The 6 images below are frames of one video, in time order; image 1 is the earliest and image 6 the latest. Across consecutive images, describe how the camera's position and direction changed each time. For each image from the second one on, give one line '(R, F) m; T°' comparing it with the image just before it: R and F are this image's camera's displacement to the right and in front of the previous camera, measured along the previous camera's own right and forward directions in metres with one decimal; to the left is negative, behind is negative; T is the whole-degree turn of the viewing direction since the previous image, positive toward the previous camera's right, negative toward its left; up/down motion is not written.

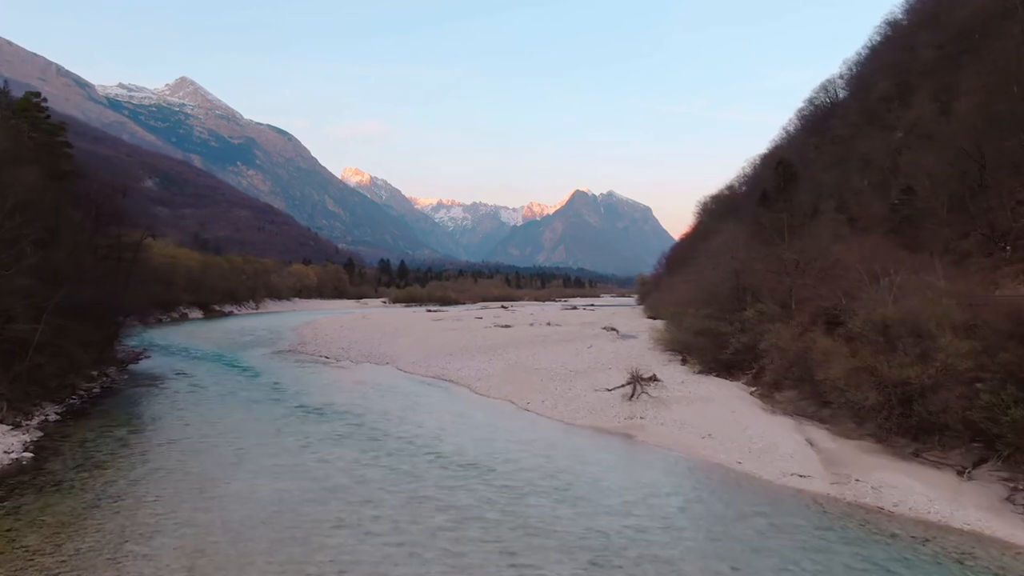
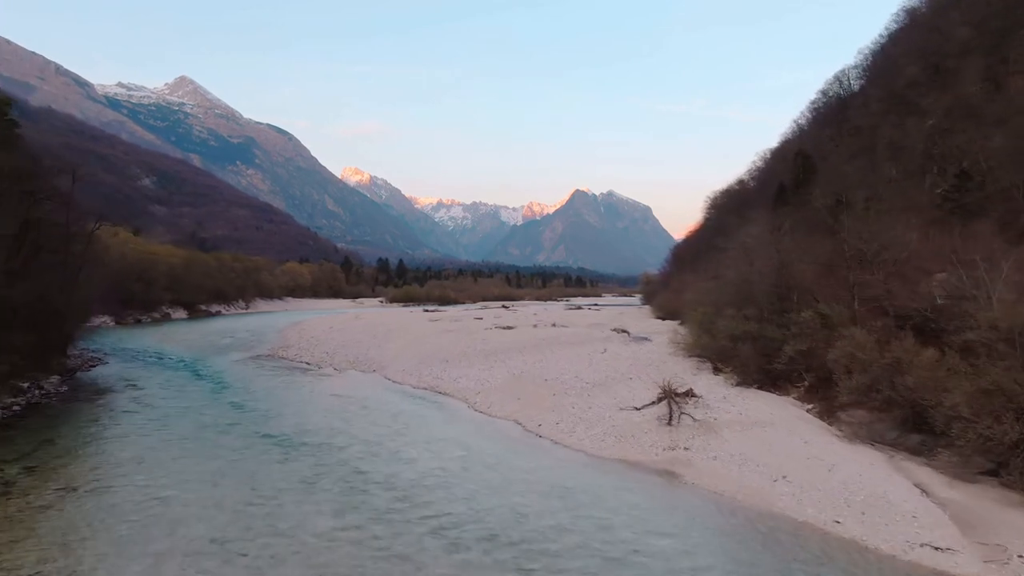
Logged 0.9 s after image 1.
(-0.2, +3.7) m; 0°
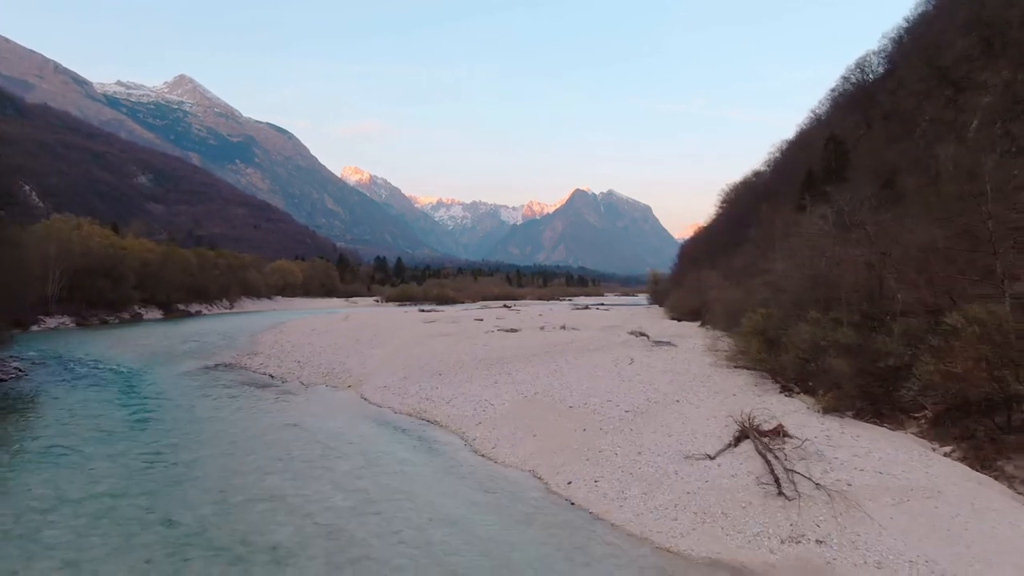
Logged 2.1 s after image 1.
(-0.3, +5.2) m; 0°
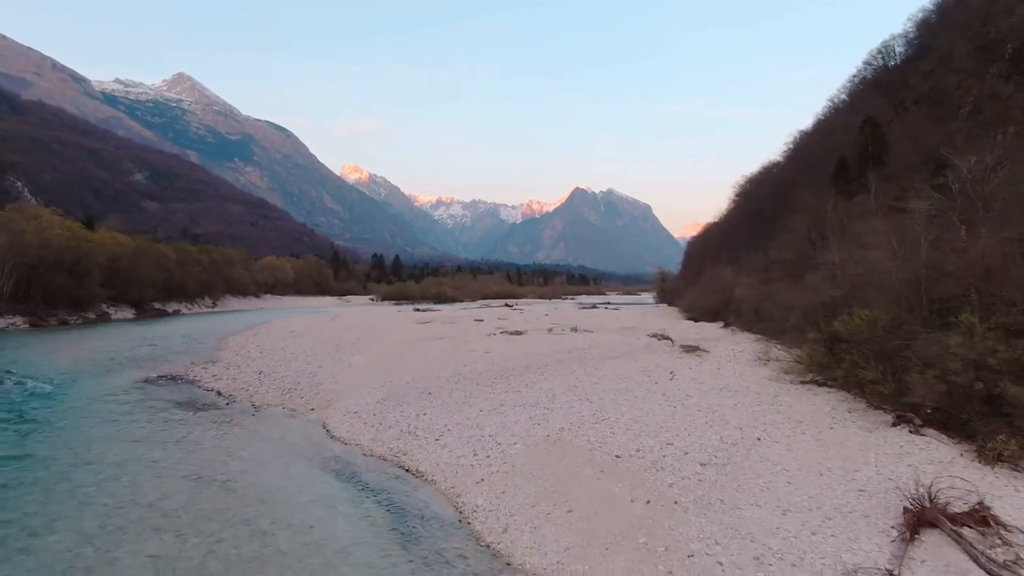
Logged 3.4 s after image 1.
(-0.3, +5.0) m; 0°
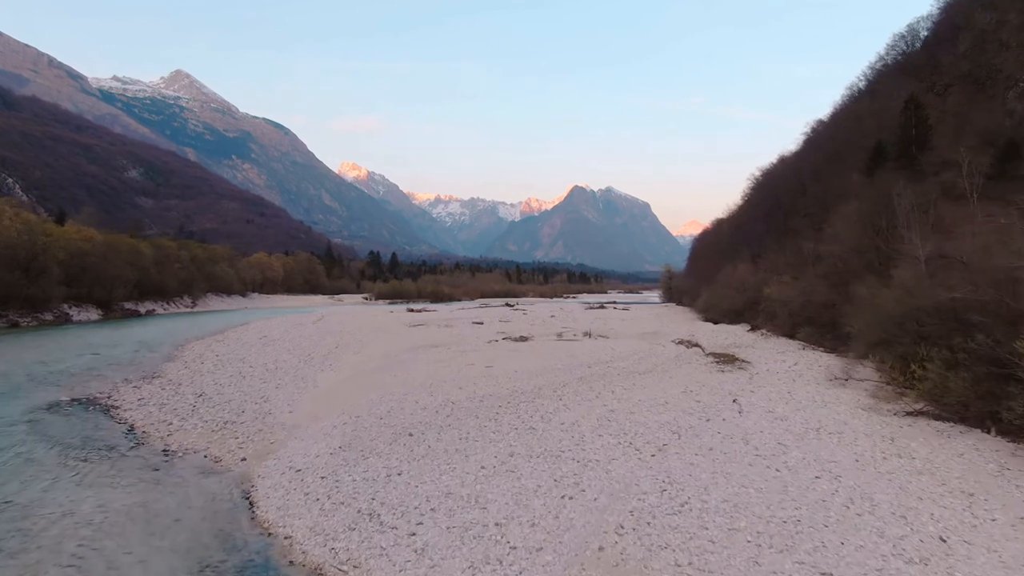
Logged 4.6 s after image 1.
(-0.2, +4.9) m; 0°
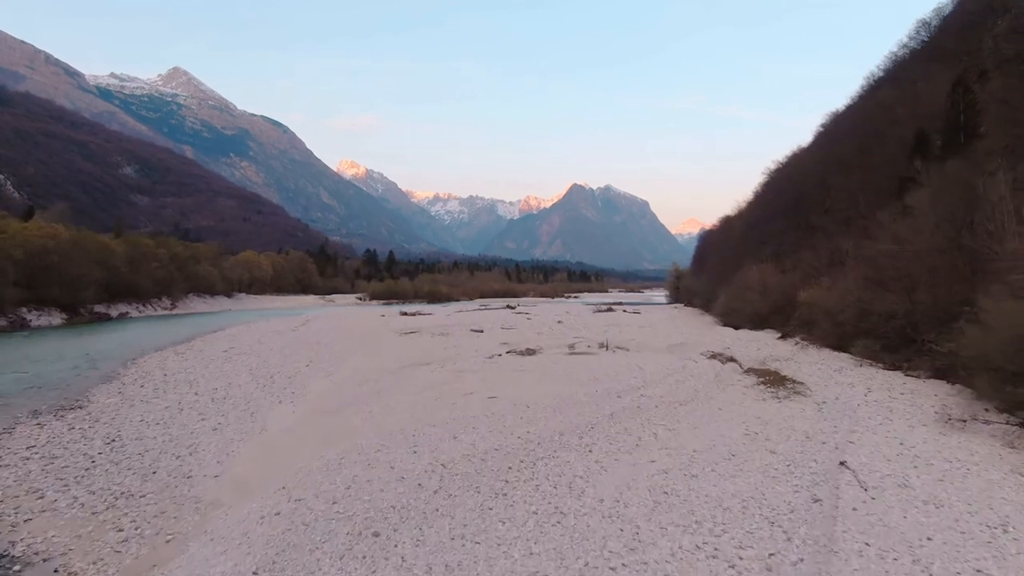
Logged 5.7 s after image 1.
(-0.2, +4.4) m; 0°
